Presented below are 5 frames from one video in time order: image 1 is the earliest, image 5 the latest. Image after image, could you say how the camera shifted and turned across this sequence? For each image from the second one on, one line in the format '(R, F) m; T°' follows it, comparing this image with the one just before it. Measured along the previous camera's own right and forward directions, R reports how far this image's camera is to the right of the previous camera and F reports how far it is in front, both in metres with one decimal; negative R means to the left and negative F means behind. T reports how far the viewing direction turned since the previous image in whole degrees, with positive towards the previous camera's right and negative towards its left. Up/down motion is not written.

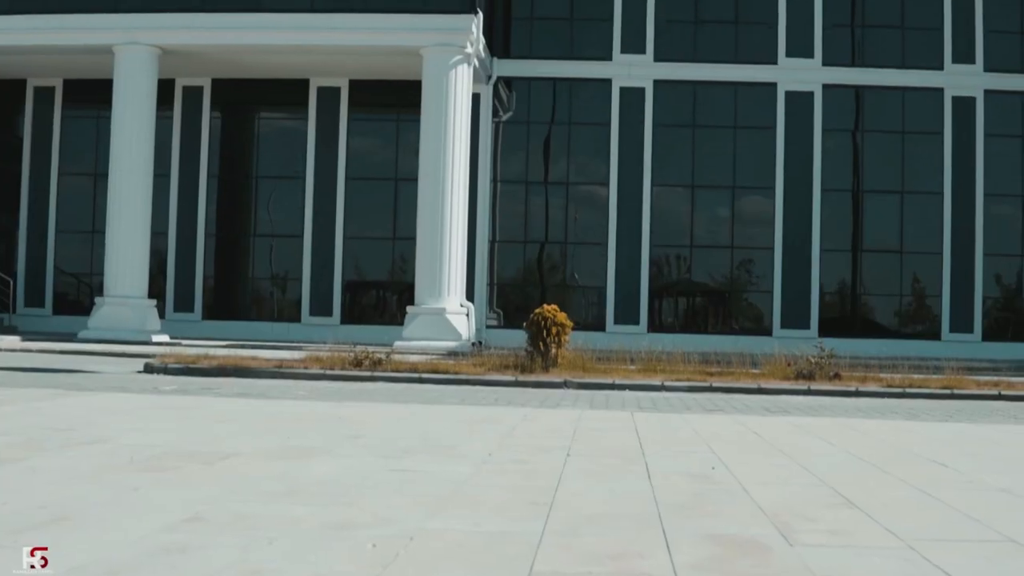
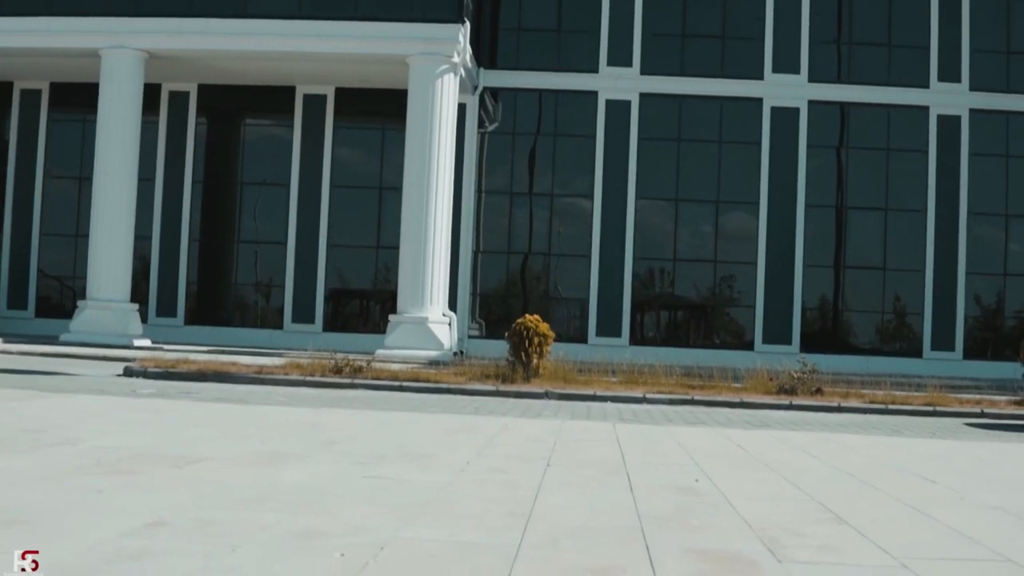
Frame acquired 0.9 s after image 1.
(0.0, 0.0) m; +1°
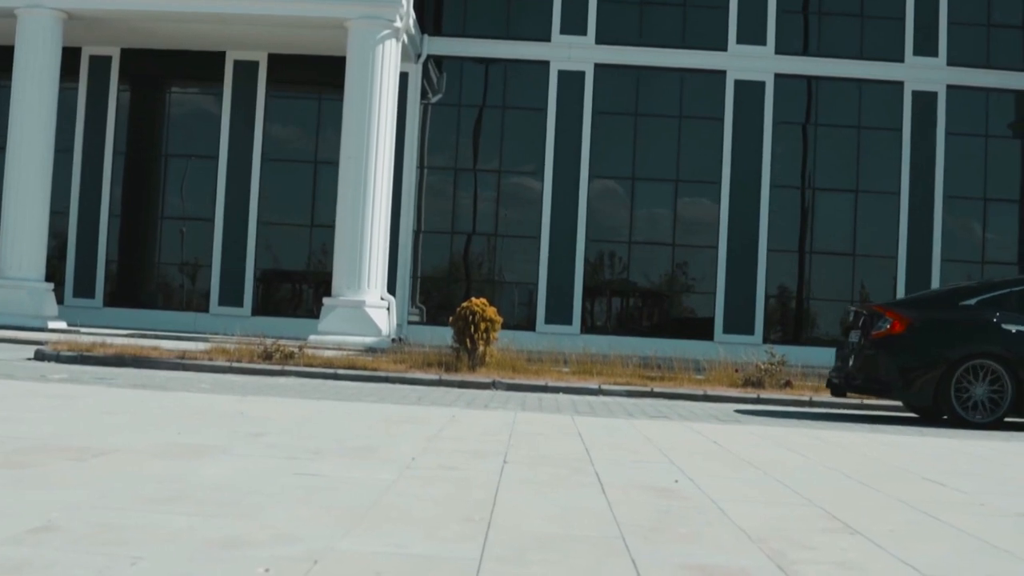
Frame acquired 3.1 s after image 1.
(0.0, +1.3) m; +3°
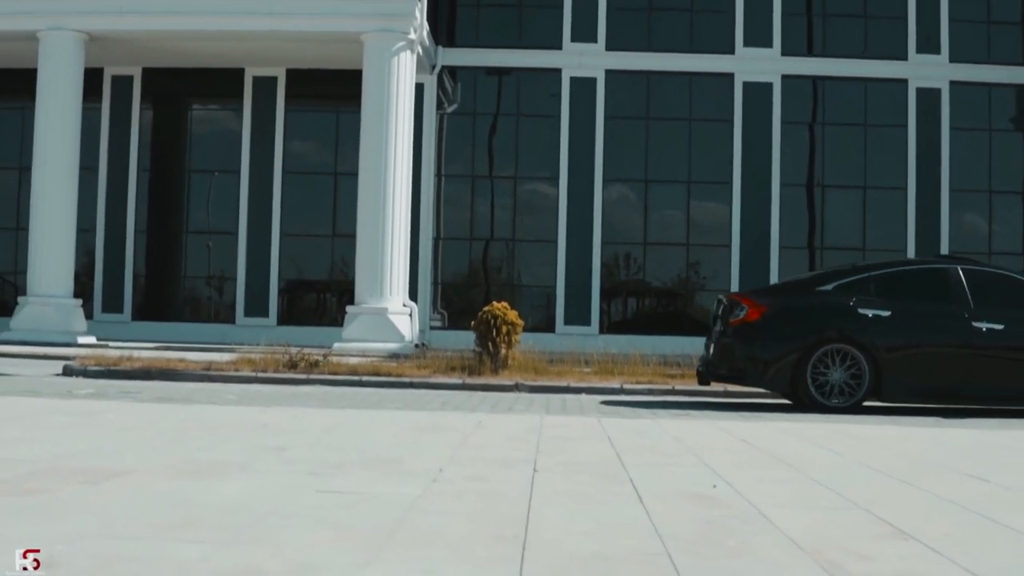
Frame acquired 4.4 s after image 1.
(0.0, -0.4) m; -1°
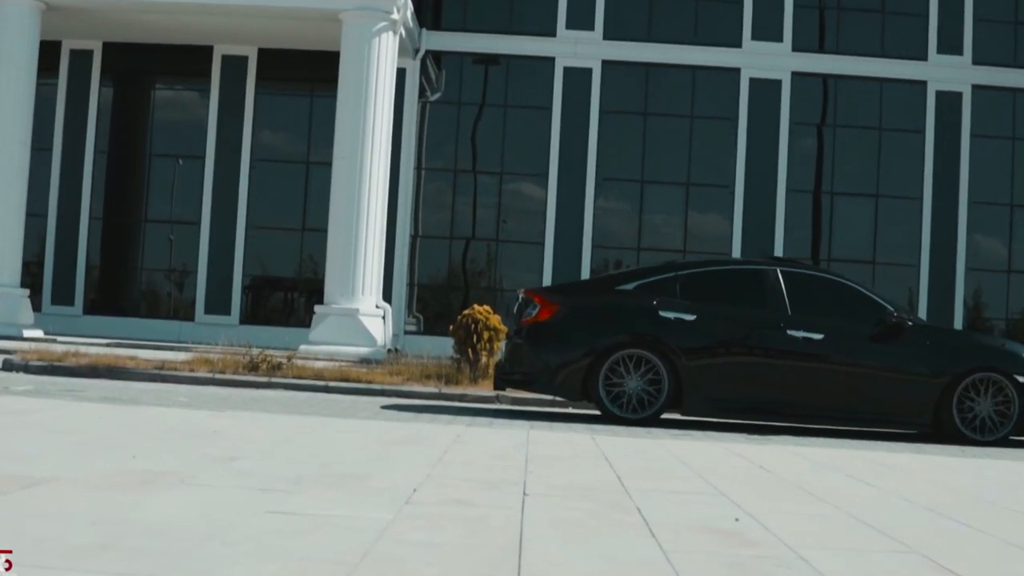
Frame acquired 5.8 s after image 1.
(-0.2, +1.4) m; +1°
